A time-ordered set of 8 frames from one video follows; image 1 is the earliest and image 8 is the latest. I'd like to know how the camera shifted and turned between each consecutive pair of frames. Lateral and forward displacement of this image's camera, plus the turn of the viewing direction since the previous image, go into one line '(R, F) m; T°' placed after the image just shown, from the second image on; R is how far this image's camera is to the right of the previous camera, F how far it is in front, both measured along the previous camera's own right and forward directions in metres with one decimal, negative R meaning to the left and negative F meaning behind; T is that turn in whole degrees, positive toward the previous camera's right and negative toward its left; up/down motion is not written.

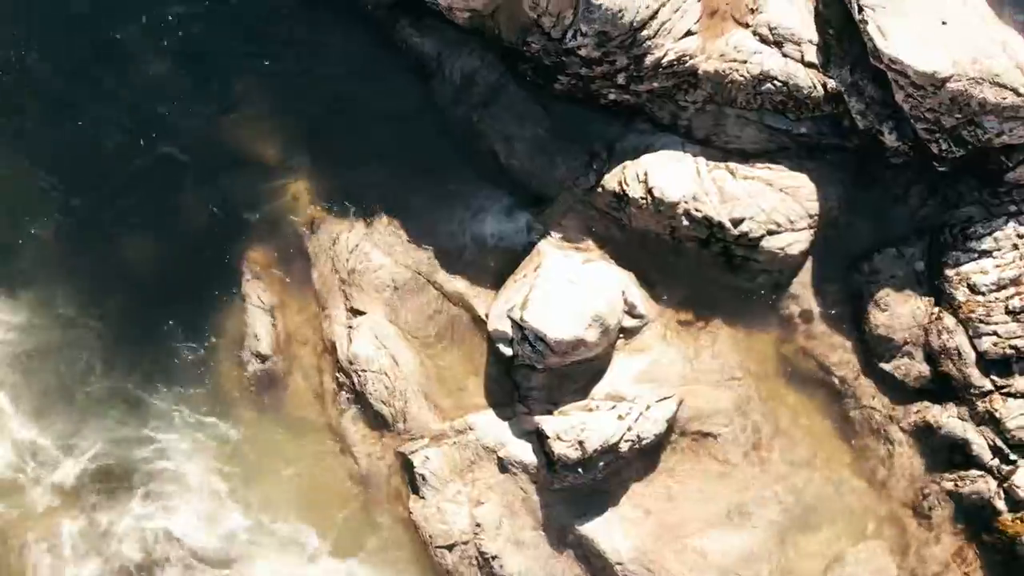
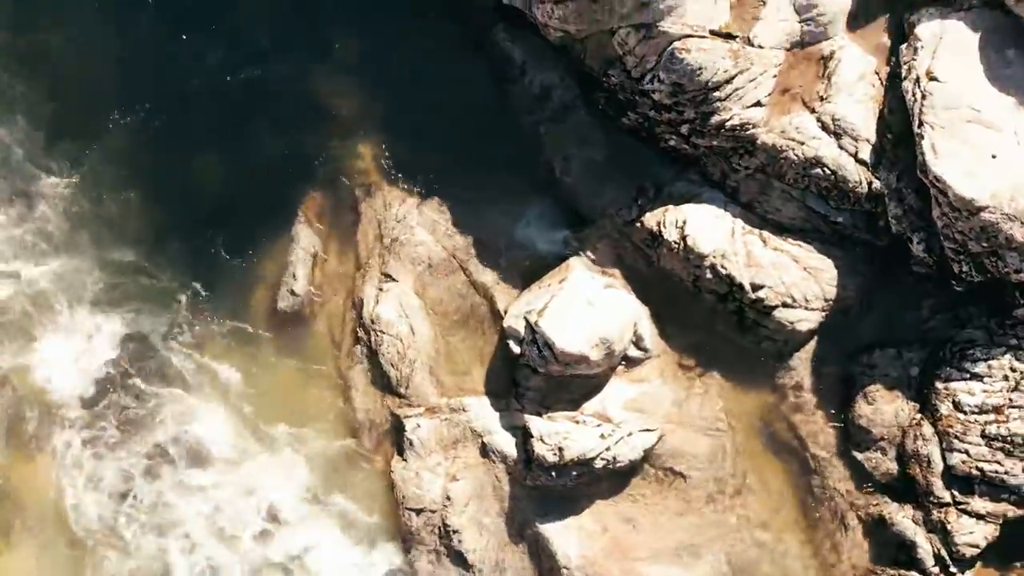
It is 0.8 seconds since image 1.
(-0.1, -0.8) m; -2°
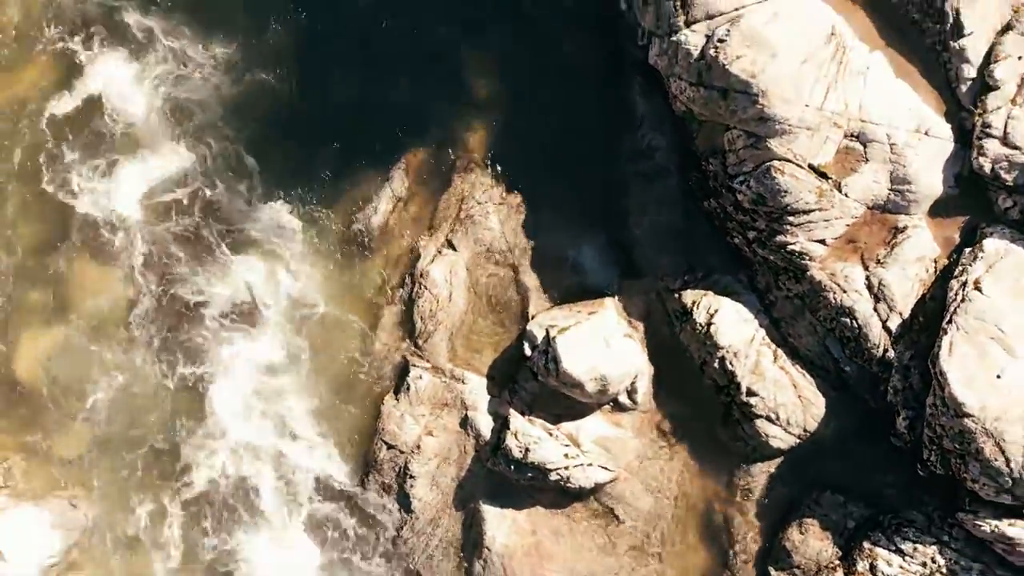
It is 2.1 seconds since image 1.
(-0.2, -1.3) m; -2°
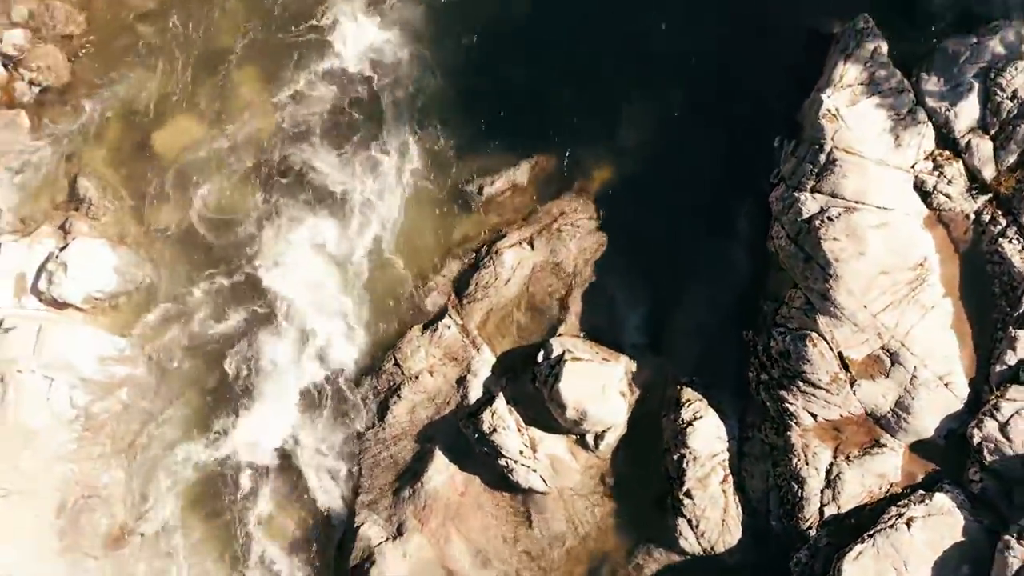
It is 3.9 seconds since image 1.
(-0.3, -1.9) m; -3°
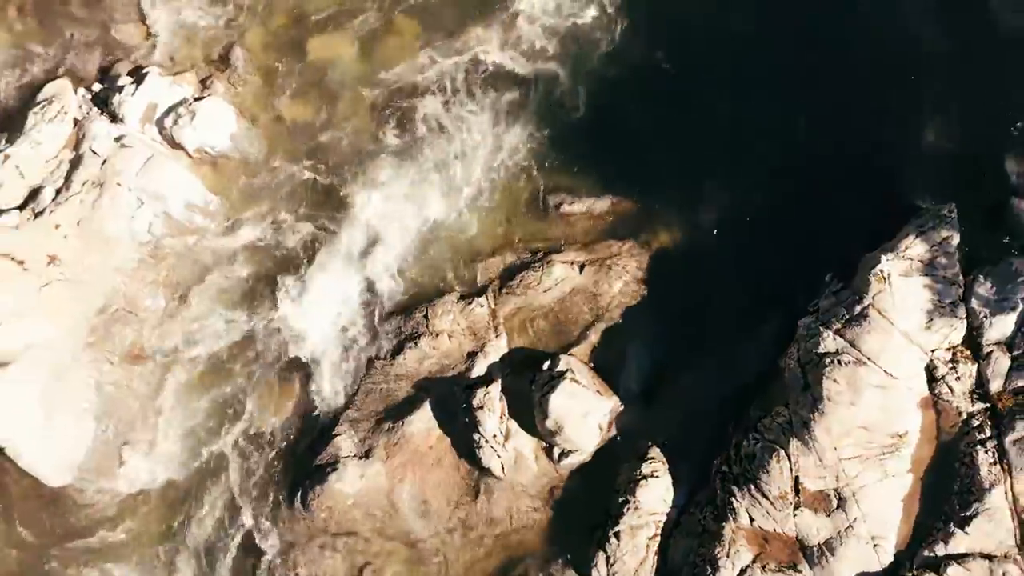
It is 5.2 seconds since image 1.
(-0.2, -1.5) m; -2°
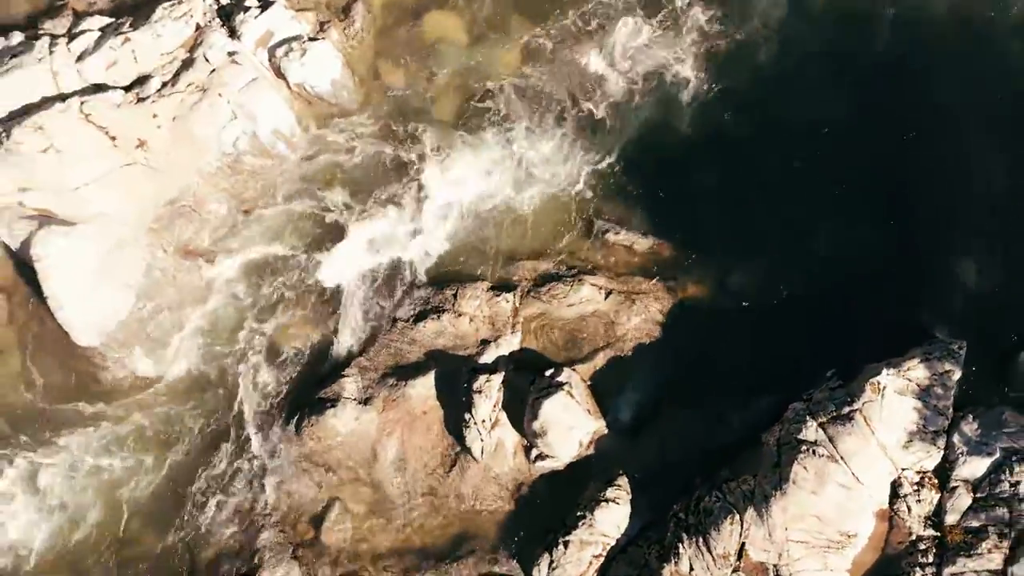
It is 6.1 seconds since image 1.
(-0.1, -1.1) m; -2°
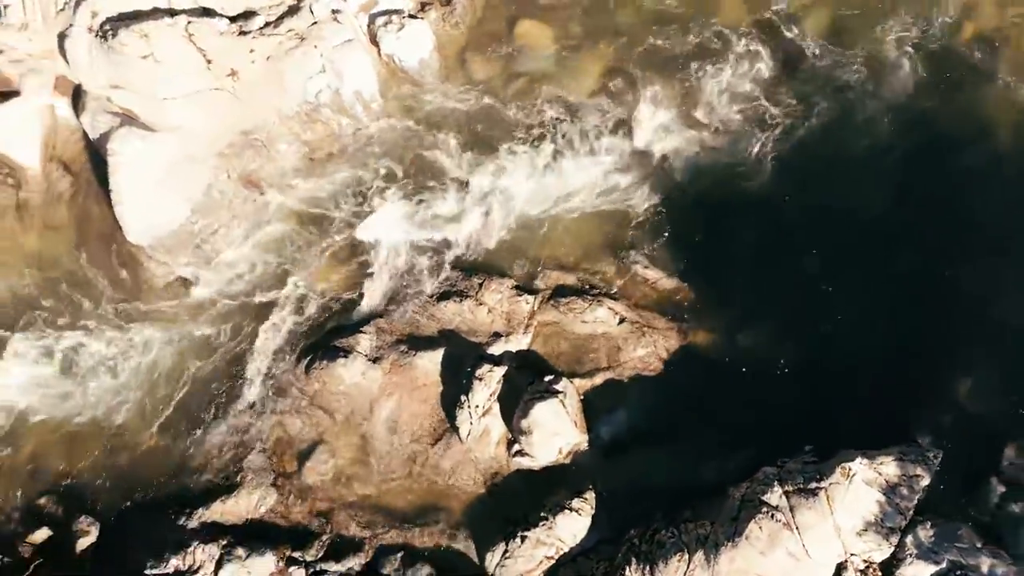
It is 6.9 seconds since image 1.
(0.0, -1.0) m; -2°
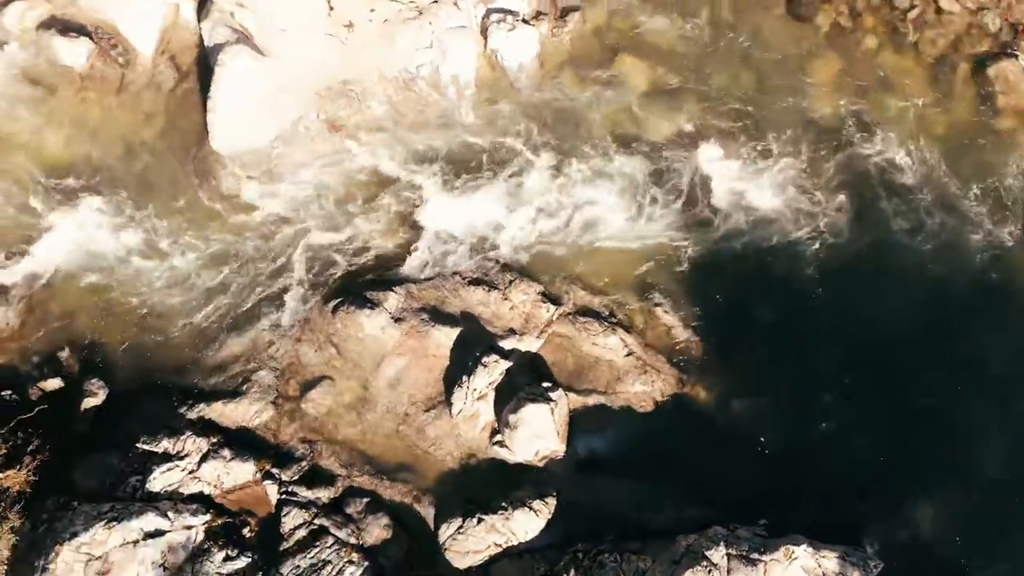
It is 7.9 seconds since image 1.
(0.0, -1.2) m; -2°
